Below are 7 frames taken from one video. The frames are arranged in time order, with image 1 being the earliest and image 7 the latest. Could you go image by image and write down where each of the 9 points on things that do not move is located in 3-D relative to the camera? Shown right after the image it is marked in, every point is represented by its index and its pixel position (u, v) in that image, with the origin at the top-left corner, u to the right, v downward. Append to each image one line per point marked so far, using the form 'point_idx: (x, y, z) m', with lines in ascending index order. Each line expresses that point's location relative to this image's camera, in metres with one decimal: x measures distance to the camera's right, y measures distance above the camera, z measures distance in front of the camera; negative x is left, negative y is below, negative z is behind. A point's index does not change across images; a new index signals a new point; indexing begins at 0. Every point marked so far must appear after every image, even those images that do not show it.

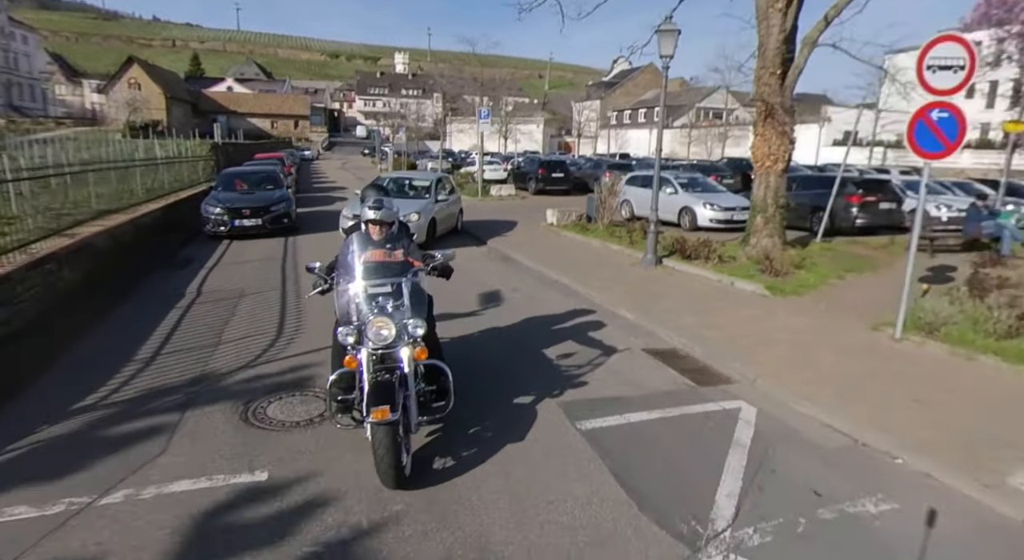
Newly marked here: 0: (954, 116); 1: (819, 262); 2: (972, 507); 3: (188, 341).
0: (+4.4, +1.7, +5.8) m
1: (+5.4, +0.3, +10.1) m
2: (+2.9, -1.4, +3.6) m
3: (-3.5, -0.6, +6.1) m
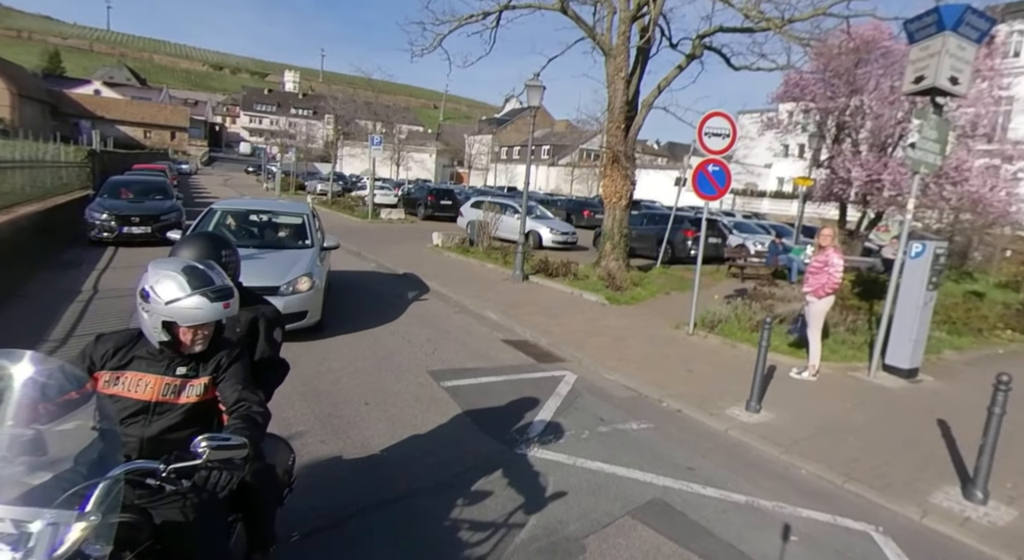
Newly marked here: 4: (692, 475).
0: (+3.0, +1.5, +8.0) m
1: (+3.1, 0.0, +12.4) m
2: (+1.8, -1.4, +5.5) m
3: (-4.9, -0.6, +6.8) m
4: (+1.4, -1.5, +4.4) m
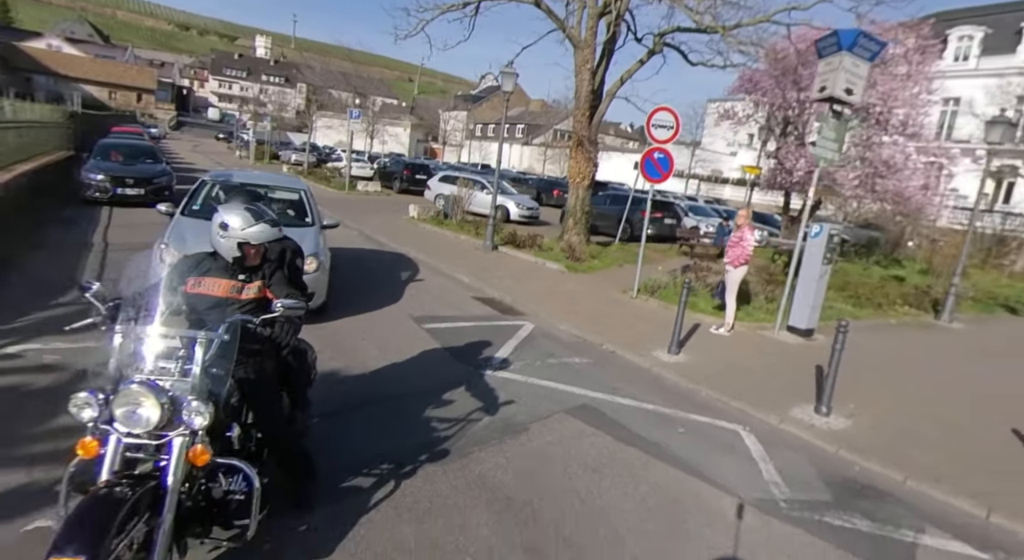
0: (+2.5, +2.0, +9.4) m
1: (+2.4, +0.6, +13.8) m
2: (+1.4, -1.0, +6.8) m
3: (-5.3, +0.1, +7.8) m
4: (+1.0, -1.1, +5.8) m
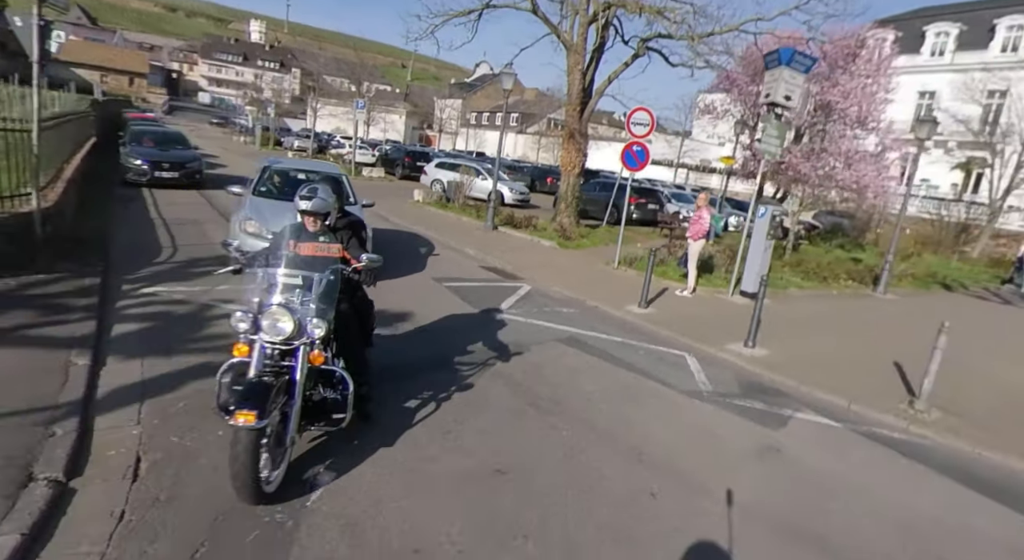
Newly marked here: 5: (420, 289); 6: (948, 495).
0: (+2.5, +2.5, +11.1) m
1: (+2.3, +1.2, +15.6) m
2: (+1.4, -0.5, +8.6) m
3: (-5.3, +0.6, +9.4) m
4: (+1.1, -0.7, +7.6) m
5: (-1.4, -0.1, +8.5) m
6: (+3.5, -1.7, +4.5) m
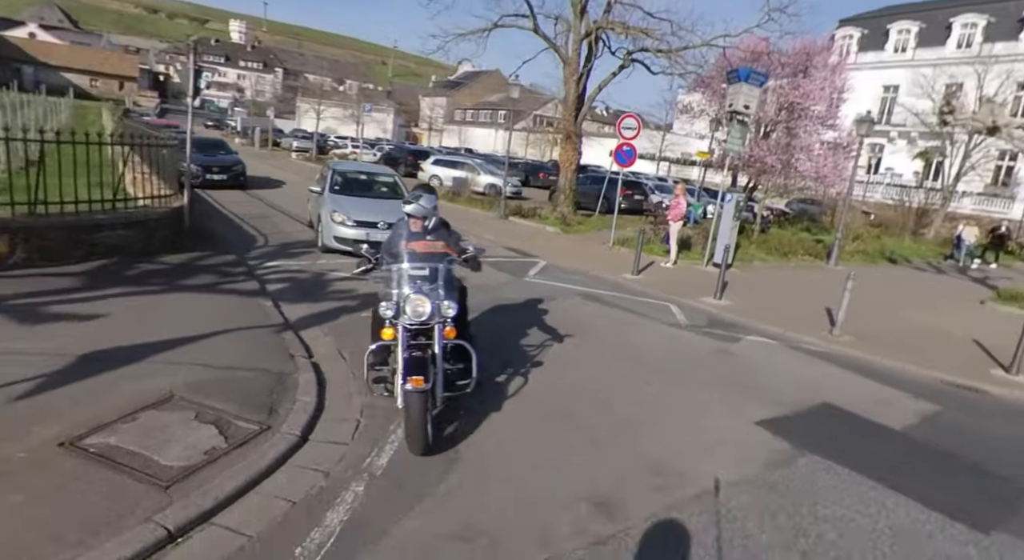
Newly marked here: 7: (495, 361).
0: (+2.8, +3.1, +13.5) m
1: (+2.5, +1.8, +17.9) m
2: (+1.8, 0.0, +11.0) m
3: (-4.9, +1.0, +11.6) m
4: (+1.5, -0.2, +9.9) m
5: (-1.0, +0.3, +10.8) m
6: (+4.0, -1.2, +6.9) m
7: (-0.2, -0.9, +6.0) m
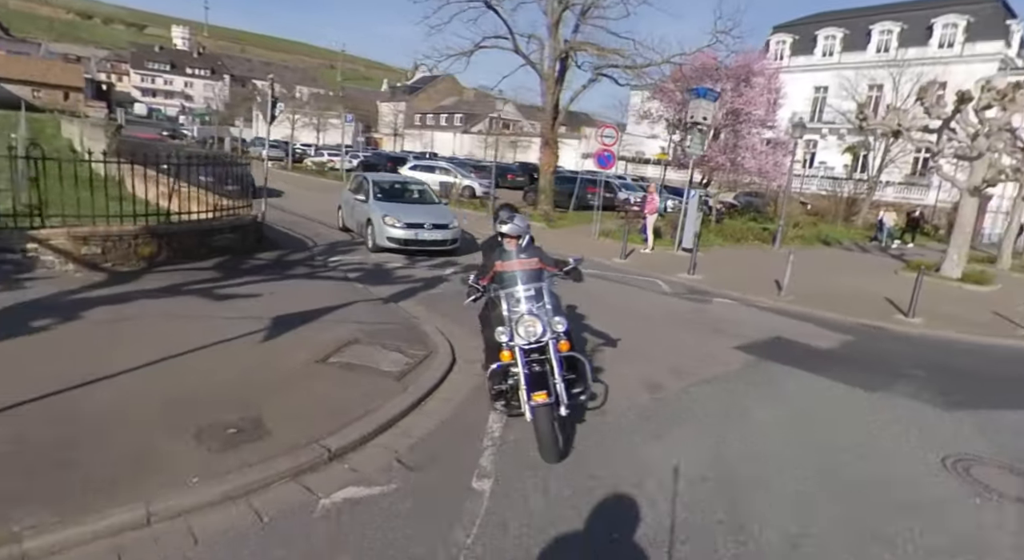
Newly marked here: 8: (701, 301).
0: (+2.7, +3.5, +15.9) m
1: (+2.1, +2.1, +20.3) m
2: (+2.0, +0.4, +13.3) m
3: (-4.8, +1.1, +13.5) m
4: (+1.8, +0.2, +12.2) m
5: (-0.7, +0.6, +13.0) m
6: (+4.6, -0.7, +9.4) m
7: (+0.4, -0.6, +8.3) m
8: (+3.4, -0.4, +10.4) m
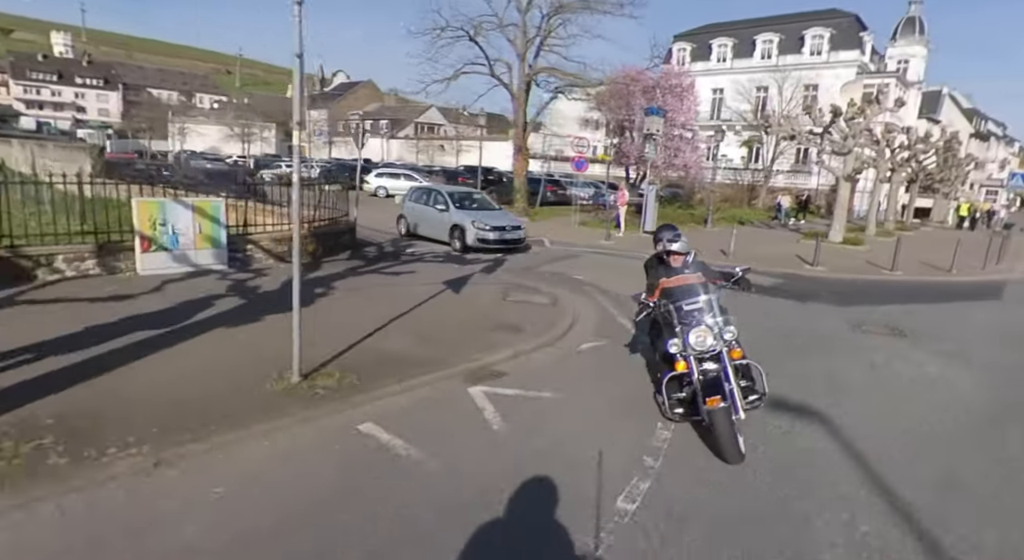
0: (+2.5, +4.2, +20.0) m
1: (+1.4, +2.8, +24.3) m
2: (+2.5, +1.0, +17.4) m
3: (-4.3, +1.3, +16.5) m
4: (+2.4, +0.9, +16.3) m
5: (-0.2, +1.1, +16.7) m
6: (+5.6, +0.2, +13.9) m
7: (+1.7, 0.0, +12.2) m
8: (+4.3, +0.4, +14.7) m
